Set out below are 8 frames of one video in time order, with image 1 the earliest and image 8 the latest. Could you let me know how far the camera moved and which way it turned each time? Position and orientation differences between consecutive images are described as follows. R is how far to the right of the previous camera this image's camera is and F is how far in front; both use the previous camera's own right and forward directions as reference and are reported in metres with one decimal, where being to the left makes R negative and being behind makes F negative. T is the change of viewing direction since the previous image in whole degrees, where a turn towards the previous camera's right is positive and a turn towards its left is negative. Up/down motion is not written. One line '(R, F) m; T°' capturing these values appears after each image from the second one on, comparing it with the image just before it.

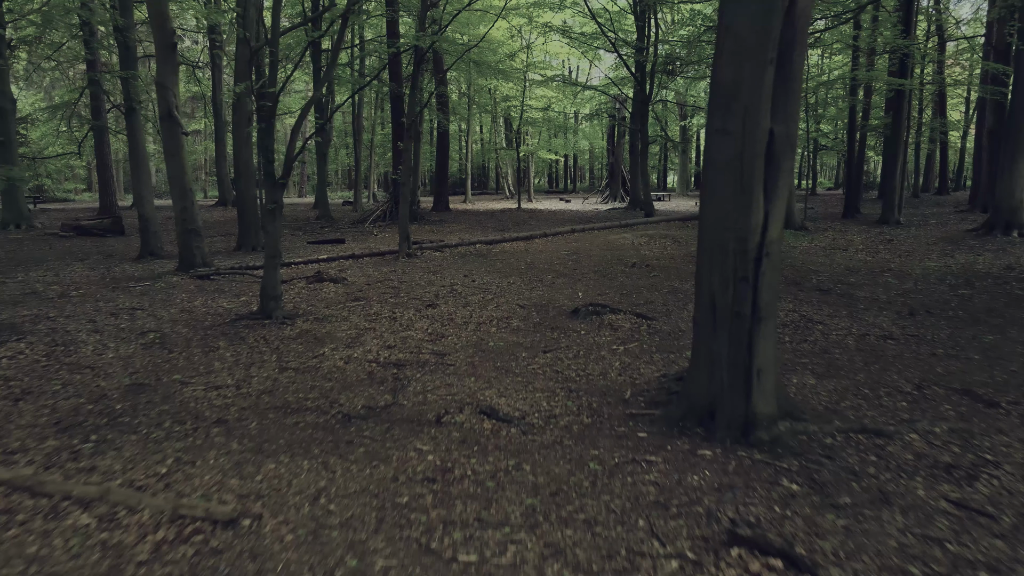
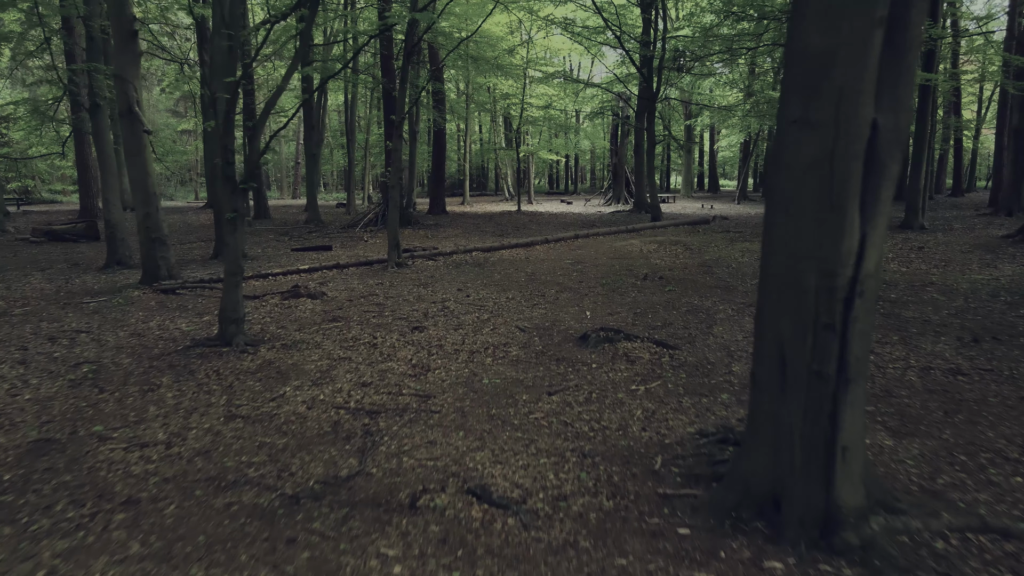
(0.0, +0.9) m; 0°
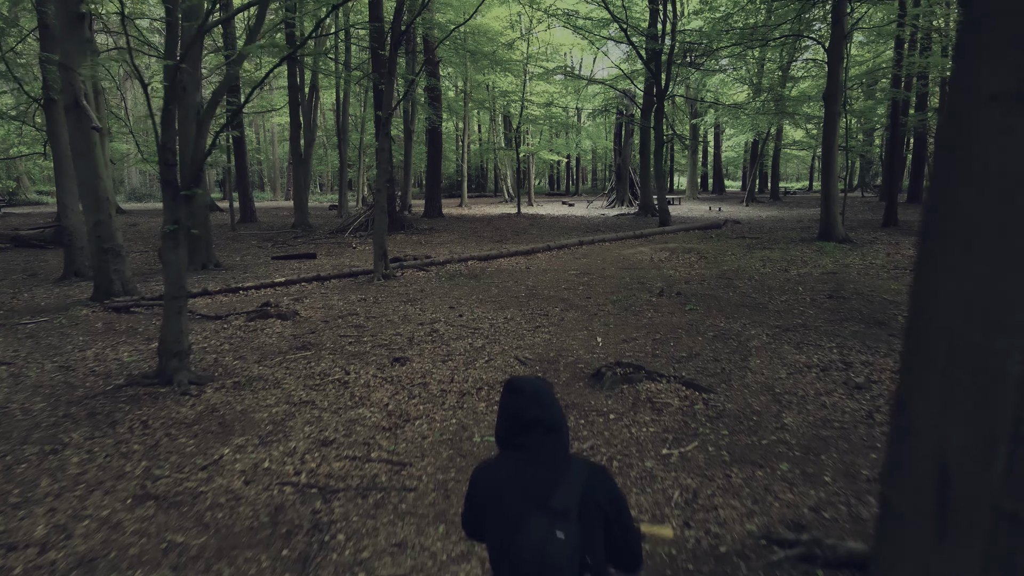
(0.0, +0.9) m; 0°
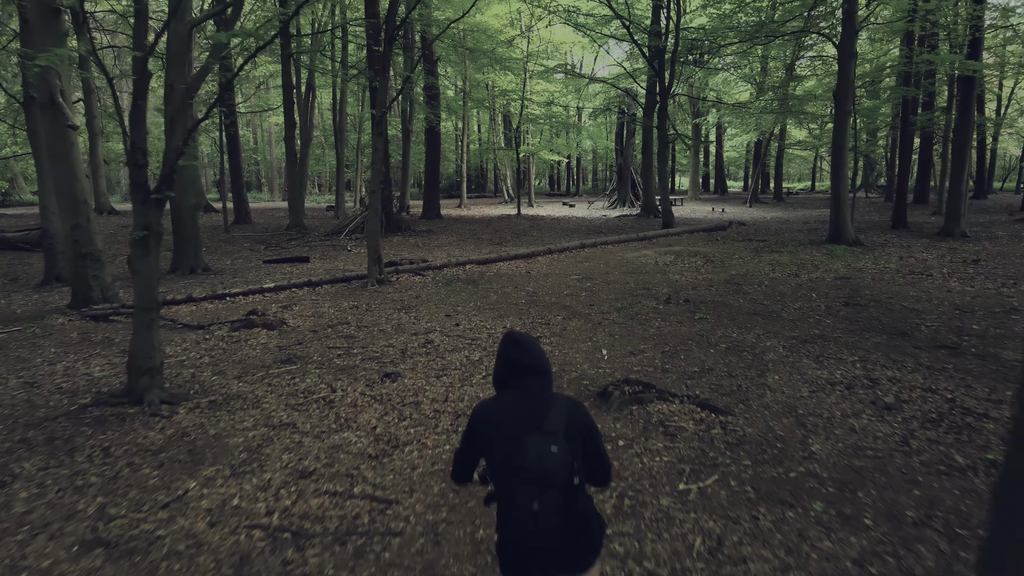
(0.0, +0.4) m; 0°
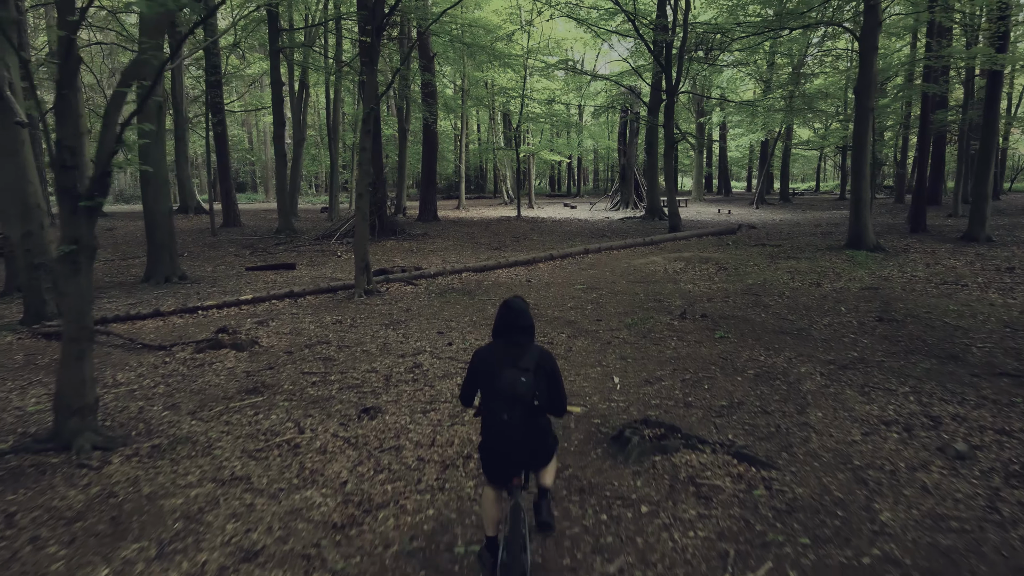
(0.0, +0.7) m; 0°
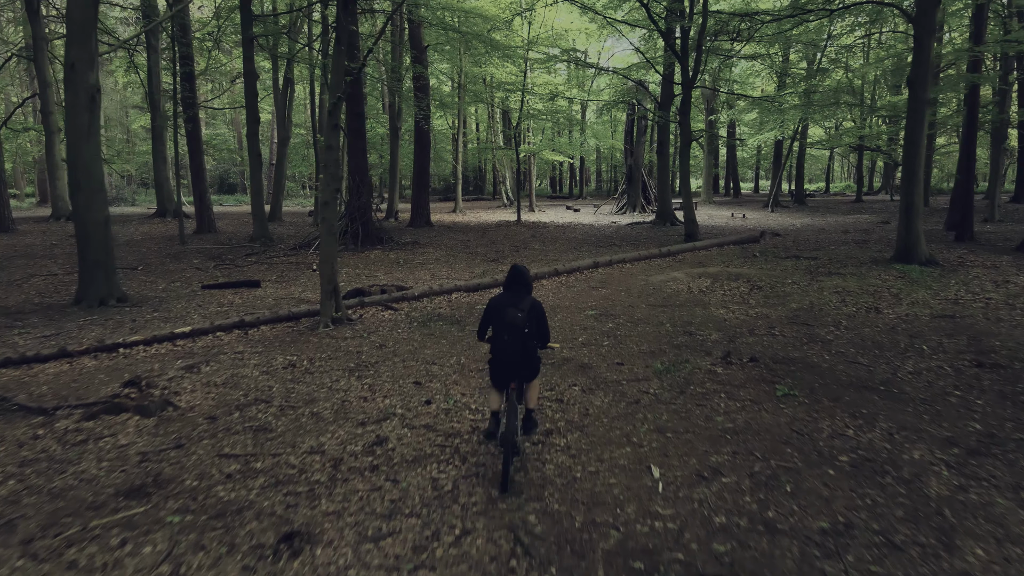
(0.0, +1.4) m; 0°
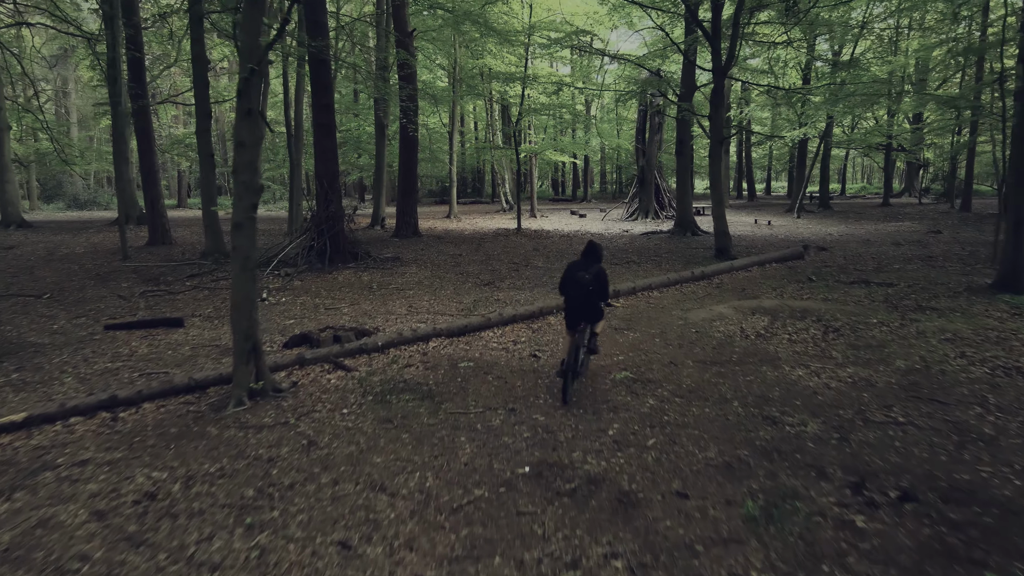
(0.0, +2.0) m; 0°
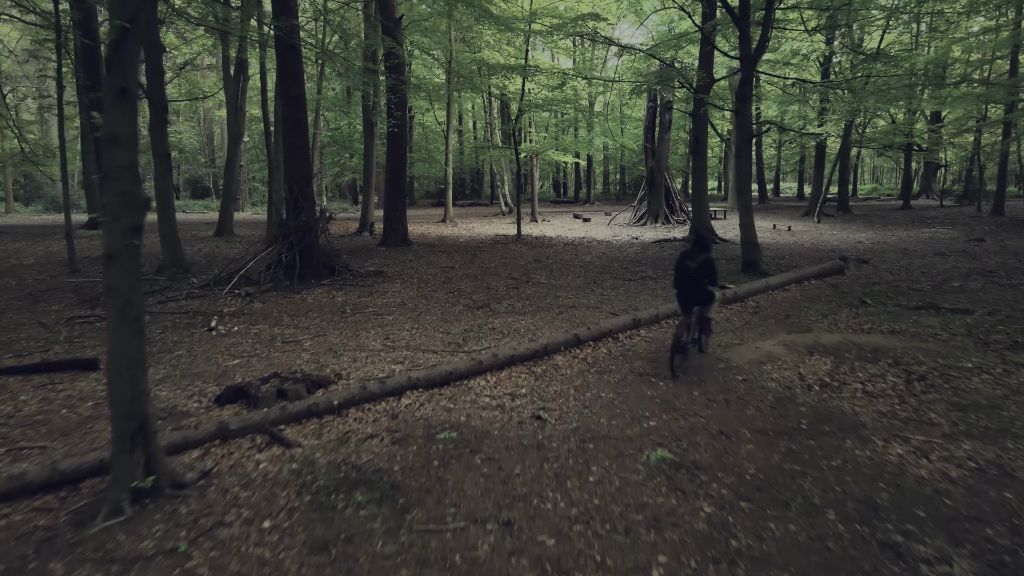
(0.0, +1.4) m; 0°
